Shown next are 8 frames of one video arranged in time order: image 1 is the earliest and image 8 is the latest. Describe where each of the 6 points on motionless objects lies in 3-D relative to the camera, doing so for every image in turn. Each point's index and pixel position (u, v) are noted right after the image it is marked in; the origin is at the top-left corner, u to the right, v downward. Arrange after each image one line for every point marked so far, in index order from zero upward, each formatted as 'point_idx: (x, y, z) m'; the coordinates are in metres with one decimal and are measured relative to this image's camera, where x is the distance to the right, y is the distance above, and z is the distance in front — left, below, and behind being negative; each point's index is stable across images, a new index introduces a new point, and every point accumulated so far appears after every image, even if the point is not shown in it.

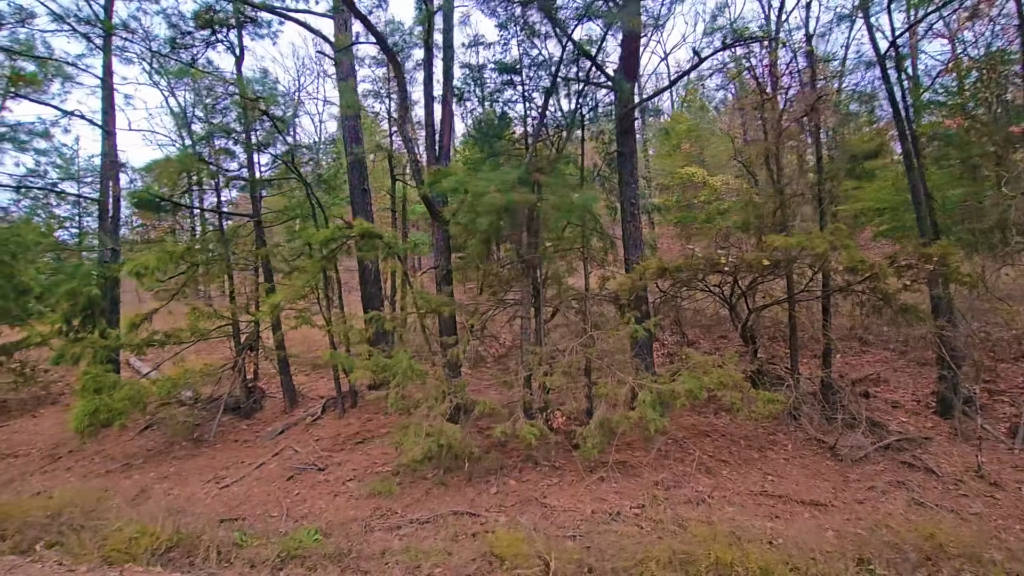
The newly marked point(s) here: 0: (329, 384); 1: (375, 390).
0: (-3.8, -2.0, +11.0) m
1: (-2.6, -2.0, +10.0) m
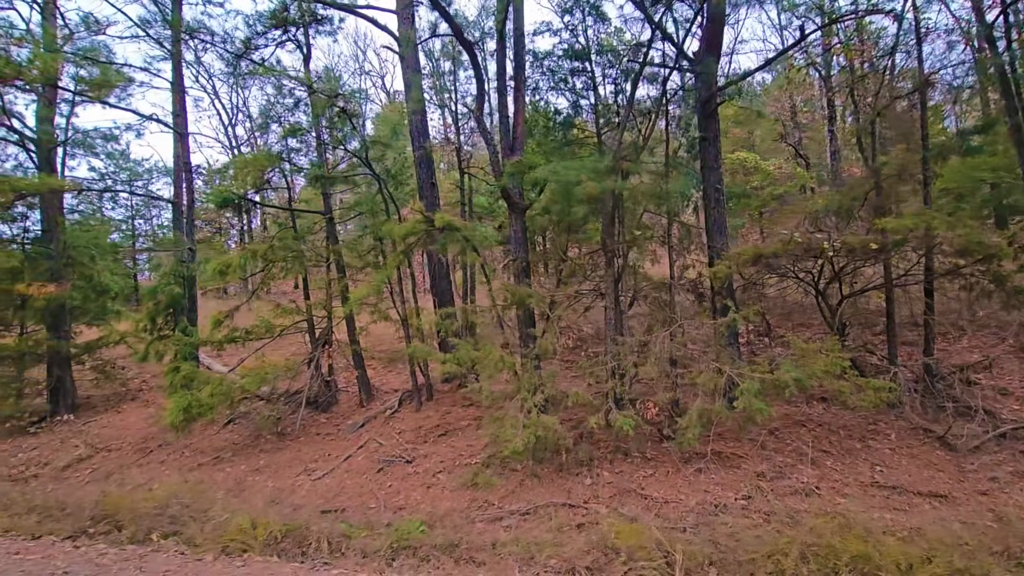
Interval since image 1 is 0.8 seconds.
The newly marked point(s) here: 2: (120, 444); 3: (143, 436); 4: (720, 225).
0: (-2.3, -1.9, +11.1) m
1: (-1.2, -1.8, +10.1) m
2: (-7.7, -3.1, +10.2) m
3: (-7.4, -3.0, +10.4) m
4: (+3.3, +1.0, +8.3) m
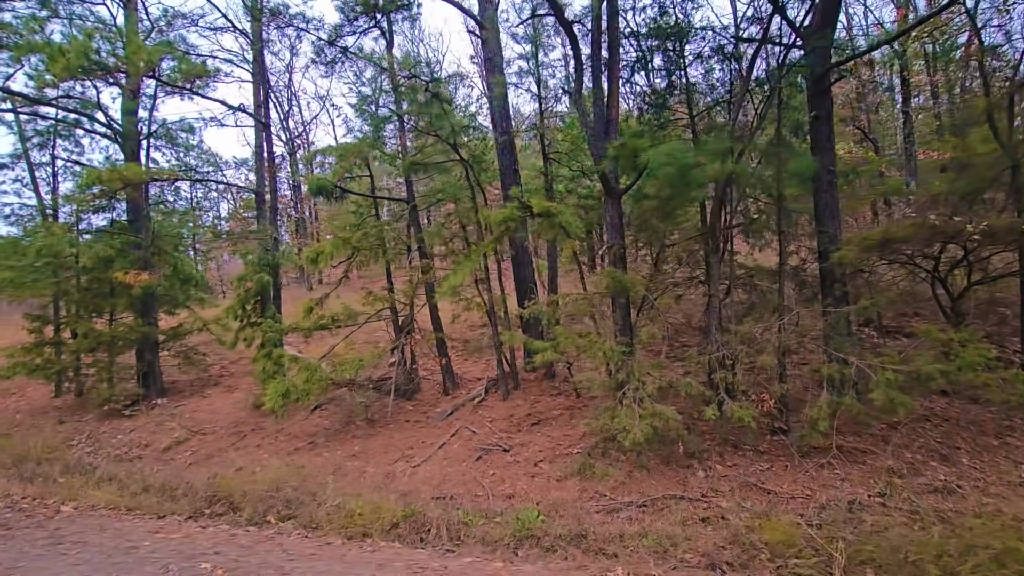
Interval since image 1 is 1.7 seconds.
0: (-0.6, -1.7, +11.1) m
1: (+0.5, -1.6, +10.0) m
2: (-6.0, -2.8, +10.5) m
3: (-5.8, -2.7, +10.7) m
4: (+4.9, +1.2, +7.9) m
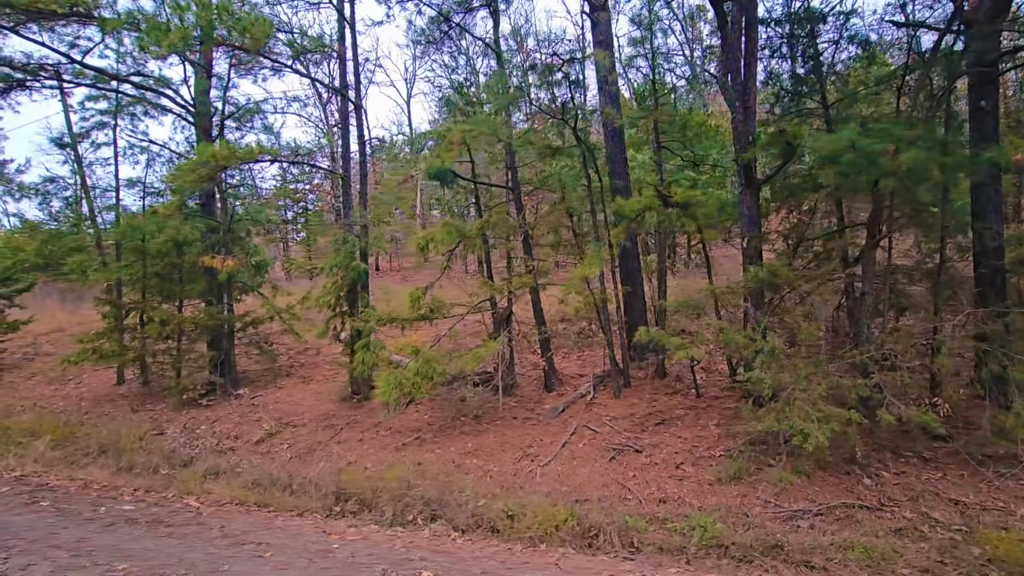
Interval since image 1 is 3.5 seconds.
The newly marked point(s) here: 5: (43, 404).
0: (+1.4, -1.5, +10.7) m
1: (+2.5, -1.5, +9.6) m
2: (-4.1, -2.6, +10.1) m
3: (-3.8, -2.5, +10.3) m
4: (+6.9, +1.2, +7.5) m
5: (-11.2, -2.8, +12.4) m
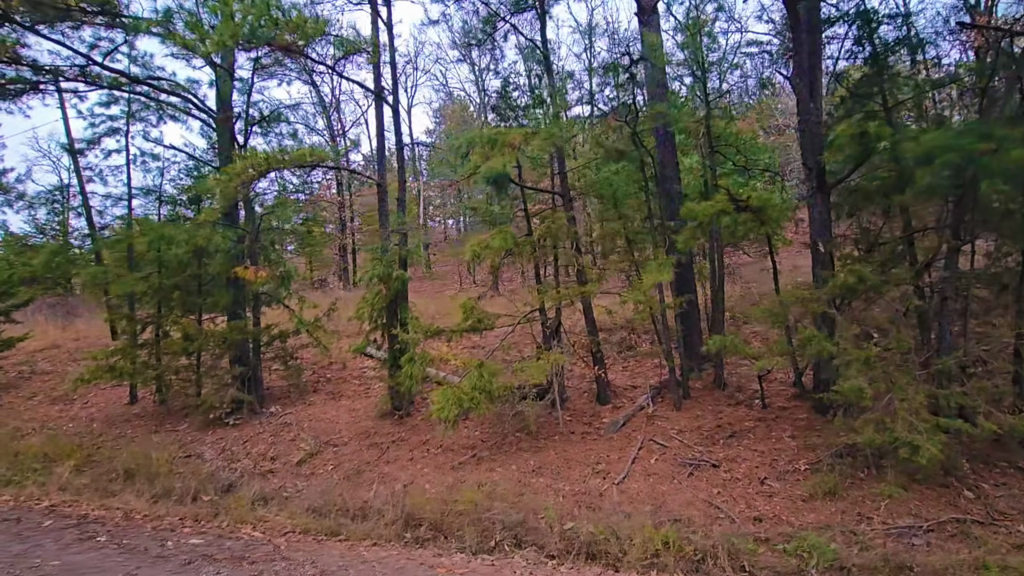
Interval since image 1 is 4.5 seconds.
0: (+2.3, -1.7, +10.3) m
1: (+3.4, -1.6, +9.3) m
2: (-3.1, -2.8, +9.6) m
3: (-2.9, -2.7, +9.8) m
4: (+7.9, +1.1, +7.4) m
5: (-10.4, -3.1, +11.7) m
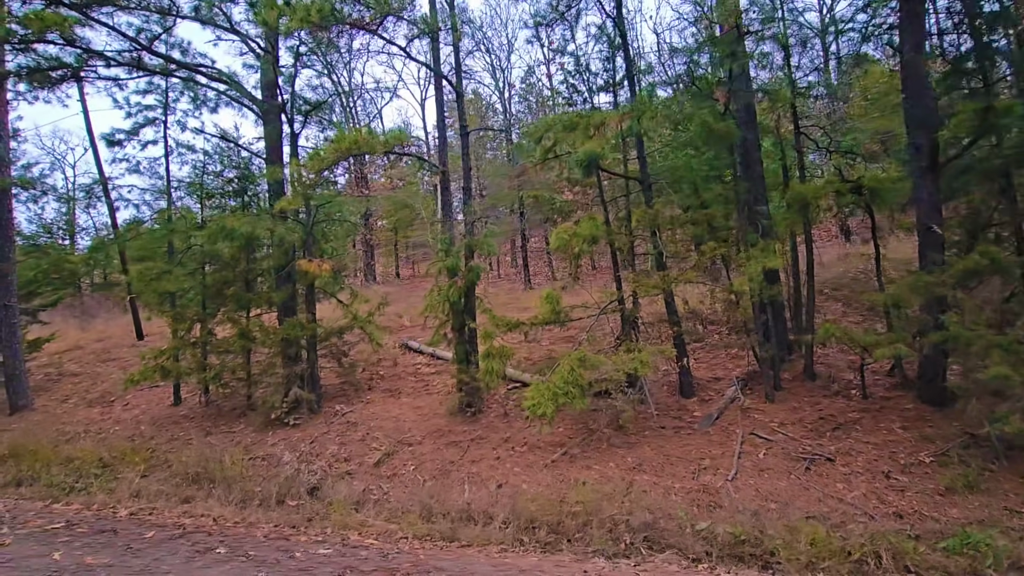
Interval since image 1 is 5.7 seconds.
0: (+3.7, -1.5, +10.0) m
1: (+4.8, -1.4, +9.0) m
2: (-1.7, -2.6, +9.2) m
3: (-1.4, -2.5, +9.4) m
4: (+9.3, +1.4, +7.0) m
5: (-9.0, -3.1, +11.2) m
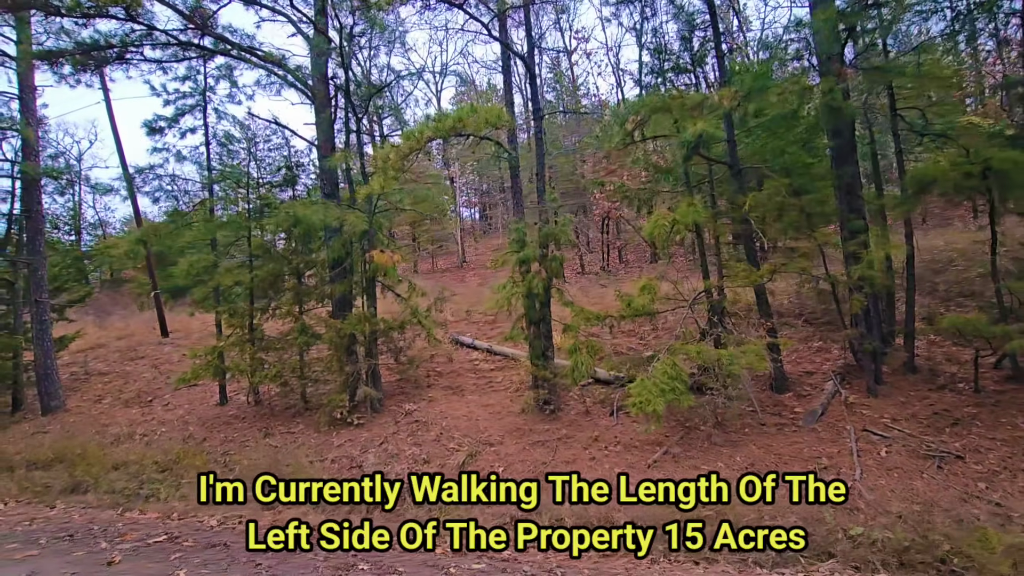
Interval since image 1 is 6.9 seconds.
0: (+5.1, -1.3, +9.6) m
1: (+6.2, -1.2, +8.6) m
2: (-0.3, -2.5, +8.7) m
3: (0.0, -2.4, +8.9) m
4: (+10.7, +1.6, +6.7) m
5: (-7.6, -3.0, +10.6) m
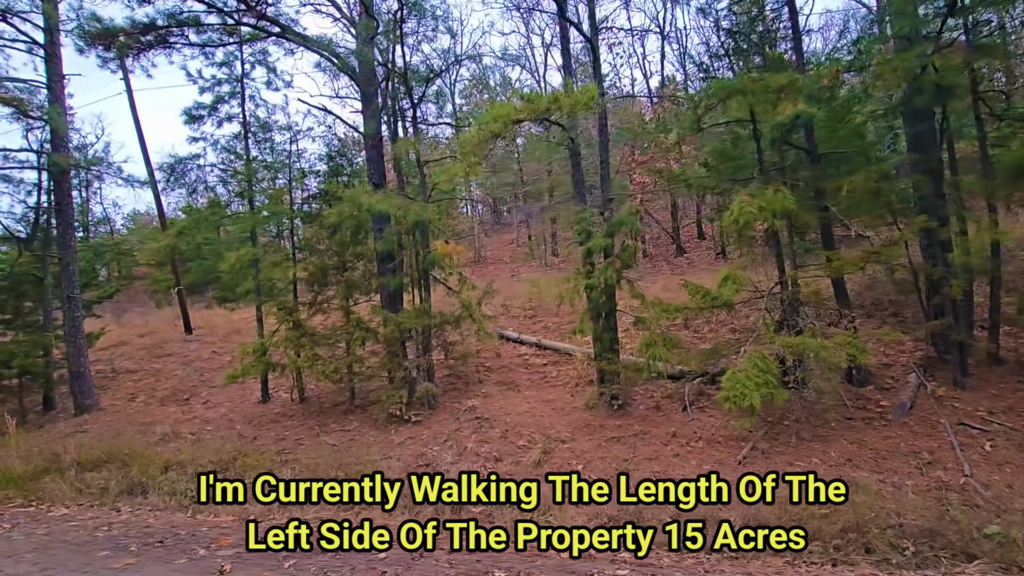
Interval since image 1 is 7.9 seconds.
0: (+6.2, -1.1, +9.3) m
1: (+7.4, -1.1, +8.3) m
2: (+0.8, -2.4, +8.4) m
3: (+1.1, -2.2, +8.6) m
4: (+11.9, +1.8, +6.4) m
5: (-6.4, -2.9, +10.3) m
